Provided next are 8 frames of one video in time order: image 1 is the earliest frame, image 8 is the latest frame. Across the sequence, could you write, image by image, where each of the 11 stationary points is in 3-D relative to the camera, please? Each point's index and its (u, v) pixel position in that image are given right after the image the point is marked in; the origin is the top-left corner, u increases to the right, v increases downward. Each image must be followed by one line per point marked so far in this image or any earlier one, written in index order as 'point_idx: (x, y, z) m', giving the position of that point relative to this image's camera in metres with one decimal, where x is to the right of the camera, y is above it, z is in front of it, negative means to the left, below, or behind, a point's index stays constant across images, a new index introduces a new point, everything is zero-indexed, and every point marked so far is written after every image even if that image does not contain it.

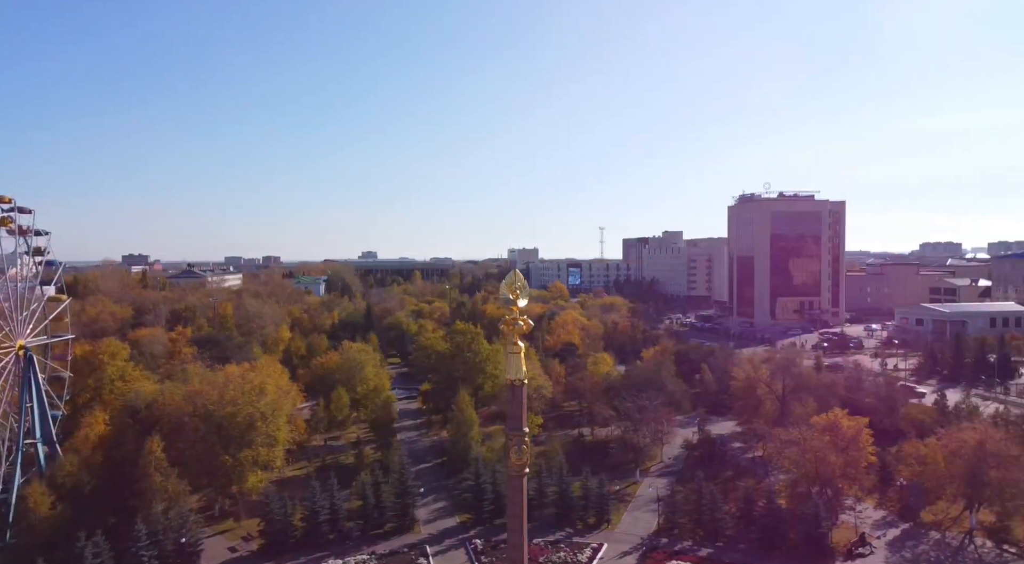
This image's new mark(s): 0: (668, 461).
0: (+4.1, -4.7, +18.3) m
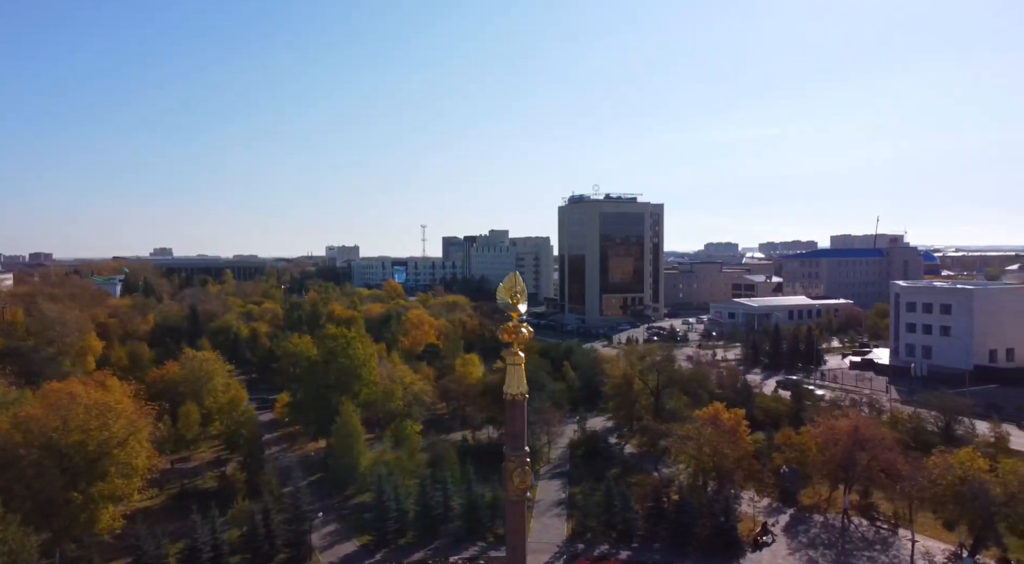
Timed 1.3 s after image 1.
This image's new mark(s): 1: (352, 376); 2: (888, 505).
0: (+1.2, -4.7, +18.3) m
1: (-4.4, -2.6, +19.4) m
2: (+7.7, -4.6, +14.4) m
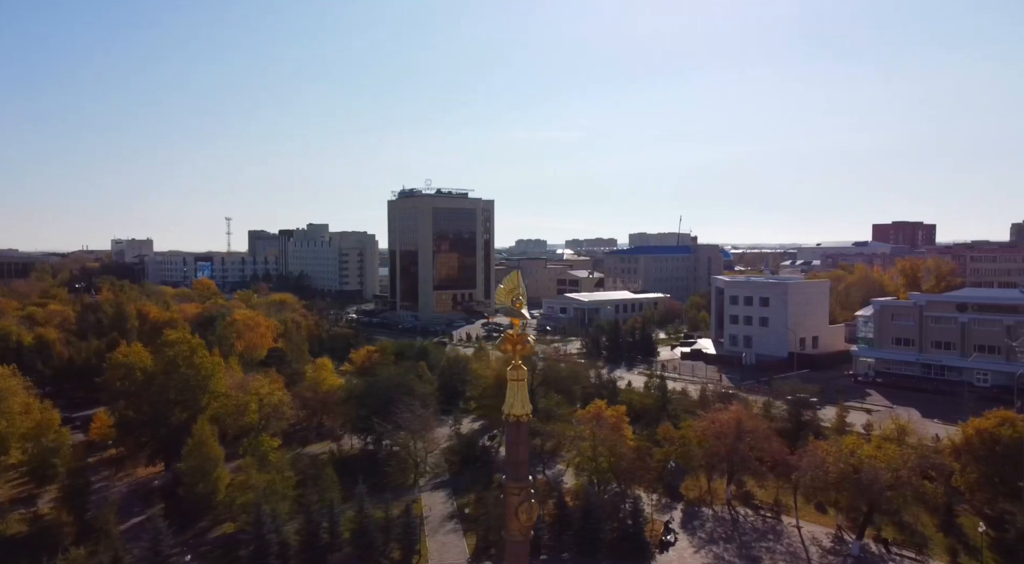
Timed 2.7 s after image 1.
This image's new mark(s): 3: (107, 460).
0: (-1.8, -4.7, +17.3) m
1: (-7.5, -2.5, +16.9) m
2: (+5.4, -4.5, +15.2) m
3: (-10.4, -4.6, +18.4) m
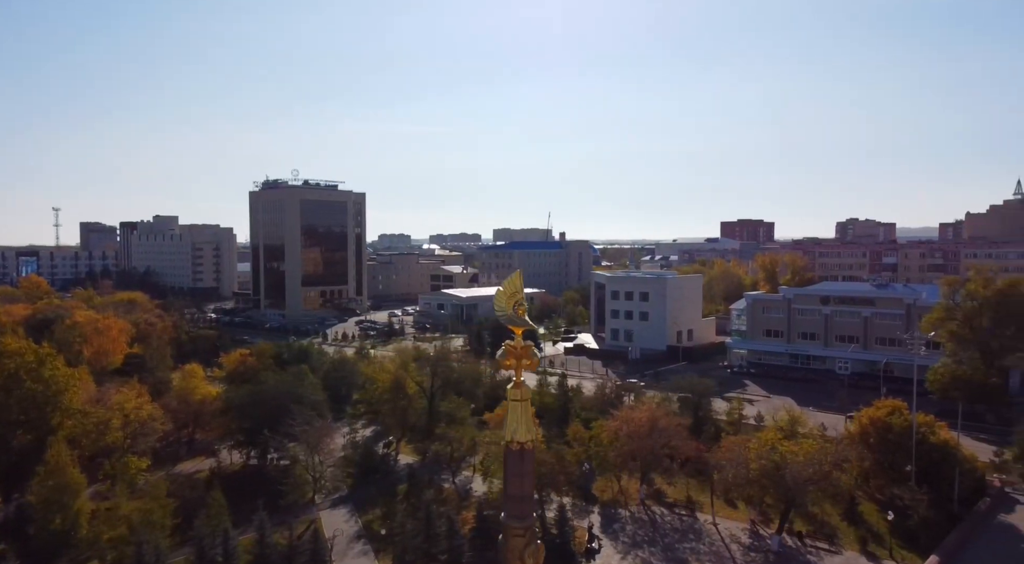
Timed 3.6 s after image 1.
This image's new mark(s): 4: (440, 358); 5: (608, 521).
0: (-4.0, -4.6, +16.0) m
1: (-9.5, -2.5, +14.5) m
2: (+3.5, -4.5, +15.2) m
3: (-12.7, -4.6, +15.4) m
4: (-2.1, -2.1, +19.6) m
5: (+1.8, -4.6, +13.7) m
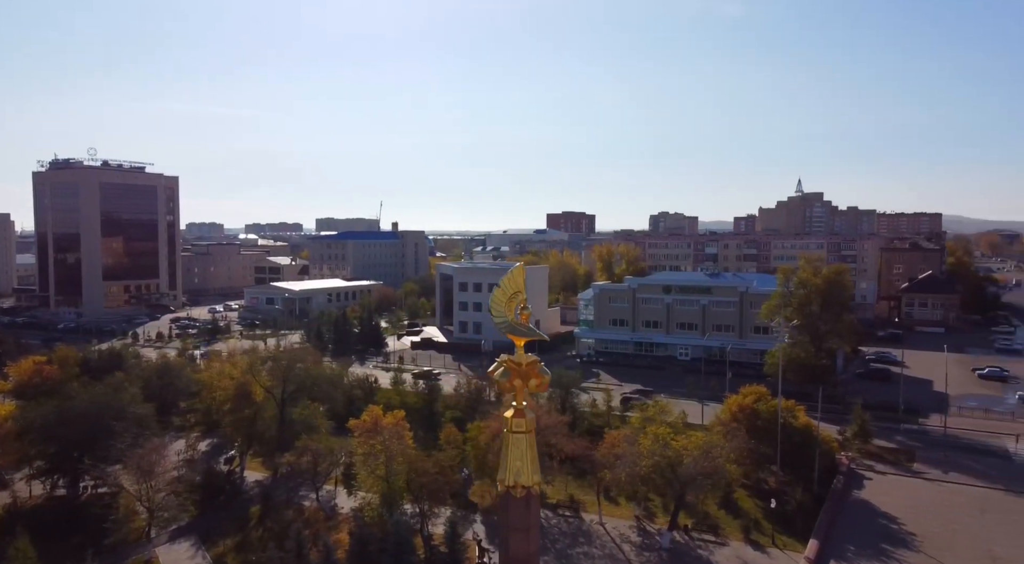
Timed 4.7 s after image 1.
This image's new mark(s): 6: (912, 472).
0: (-6.6, -4.5, +13.7) m
1: (-11.6, -2.5, +10.9) m
2: (+0.9, -4.3, +14.7) m
3: (-14.8, -4.6, +11.0) m
4: (-5.6, -1.9, +17.6) m
5: (-0.3, -4.5, +12.8) m
6: (+8.5, -4.1, +15.2) m
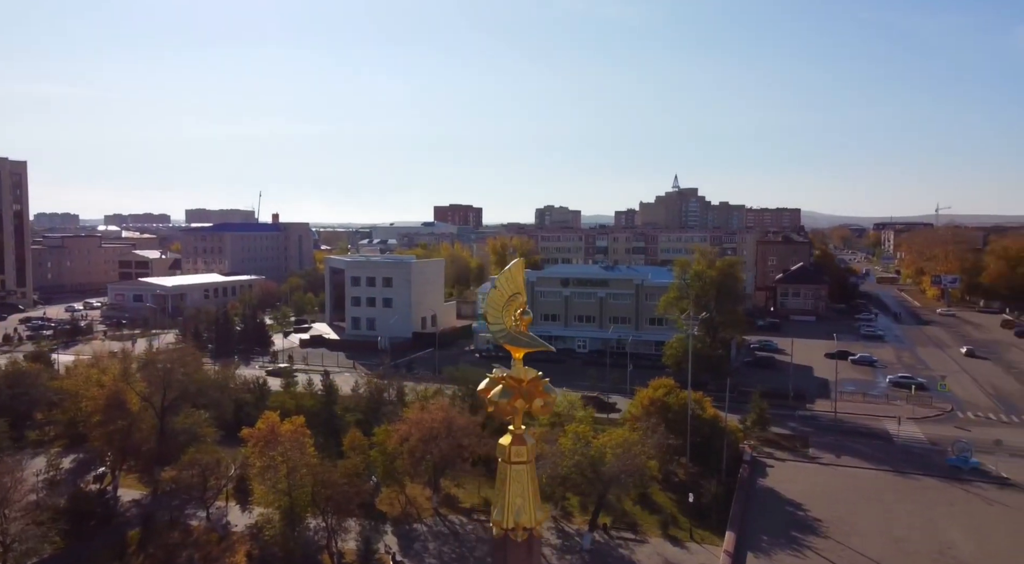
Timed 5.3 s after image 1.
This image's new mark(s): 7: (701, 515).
0: (-8.1, -4.5, +11.9) m
1: (-12.6, -2.5, +8.4) m
2: (-0.9, -4.2, +14.1) m
3: (-15.8, -4.6, +8.0) m
4: (-7.8, -1.9, +15.9) m
5: (-1.8, -4.4, +12.1) m
6: (+6.6, -3.9, +15.8) m
7: (+3.4, -4.1, +12.6) m
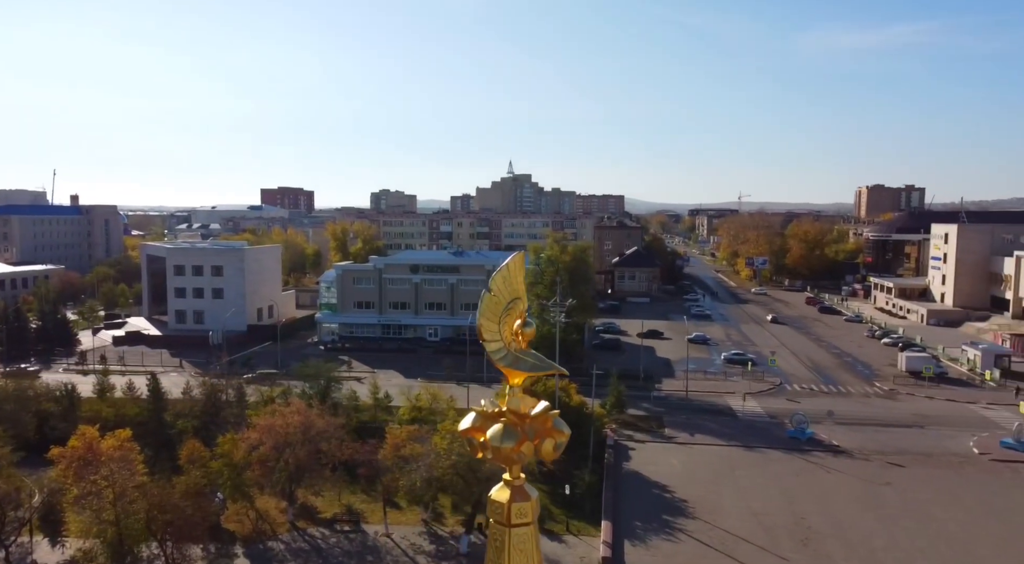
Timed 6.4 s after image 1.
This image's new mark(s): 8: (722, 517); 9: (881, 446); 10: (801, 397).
0: (-9.9, -4.4, +9.2) m
1: (-13.5, -2.6, +4.7) m
2: (-3.4, -4.0, +13.0) m
3: (-16.5, -4.8, +3.6) m
4: (-10.5, -1.7, +13.1) m
5: (-3.8, -4.2, +10.8) m
6: (+3.5, -3.6, +16.3) m
7: (+1.1, -3.9, +12.5) m
8: (+3.6, -4.0, +12.0) m
9: (+8.1, -3.6, +15.6) m
10: (+8.0, -3.2, +19.7) m
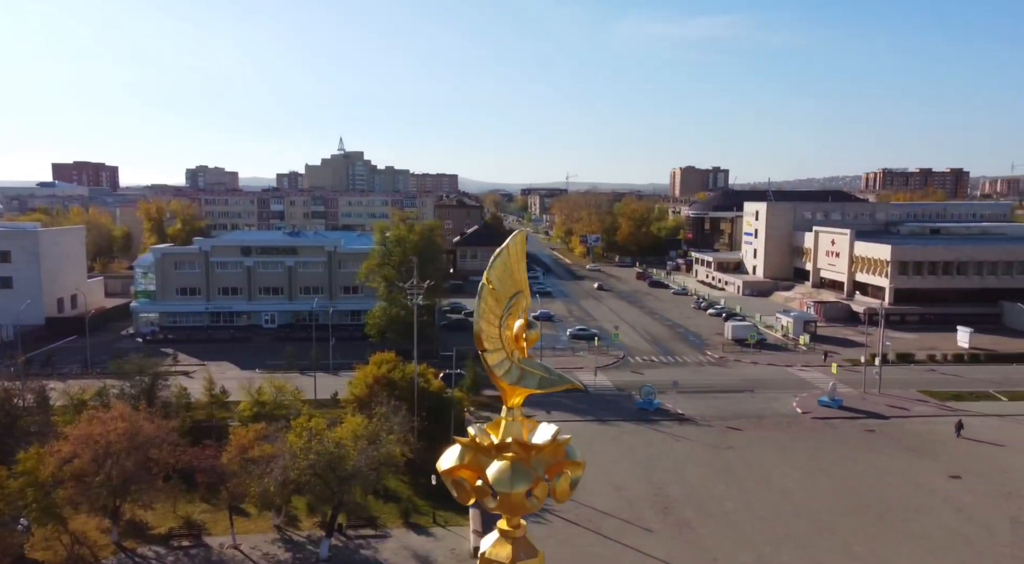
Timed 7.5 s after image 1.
0: (-11.1, -4.5, +6.3) m
1: (-13.7, -2.9, +1.1) m
2: (-5.7, -3.7, +11.5) m
3: (-16.3, -5.1, -0.6) m
4: (-12.7, -1.7, +9.9) m
5: (-5.6, -4.1, +9.3) m
6: (+0.2, -3.1, +16.3) m
7: (-1.2, -3.6, +12.0) m
8: (+1.3, -3.6, +12.2) m
9: (+4.9, -3.0, +16.6) m
10: (+3.8, -2.5, +20.6) m
